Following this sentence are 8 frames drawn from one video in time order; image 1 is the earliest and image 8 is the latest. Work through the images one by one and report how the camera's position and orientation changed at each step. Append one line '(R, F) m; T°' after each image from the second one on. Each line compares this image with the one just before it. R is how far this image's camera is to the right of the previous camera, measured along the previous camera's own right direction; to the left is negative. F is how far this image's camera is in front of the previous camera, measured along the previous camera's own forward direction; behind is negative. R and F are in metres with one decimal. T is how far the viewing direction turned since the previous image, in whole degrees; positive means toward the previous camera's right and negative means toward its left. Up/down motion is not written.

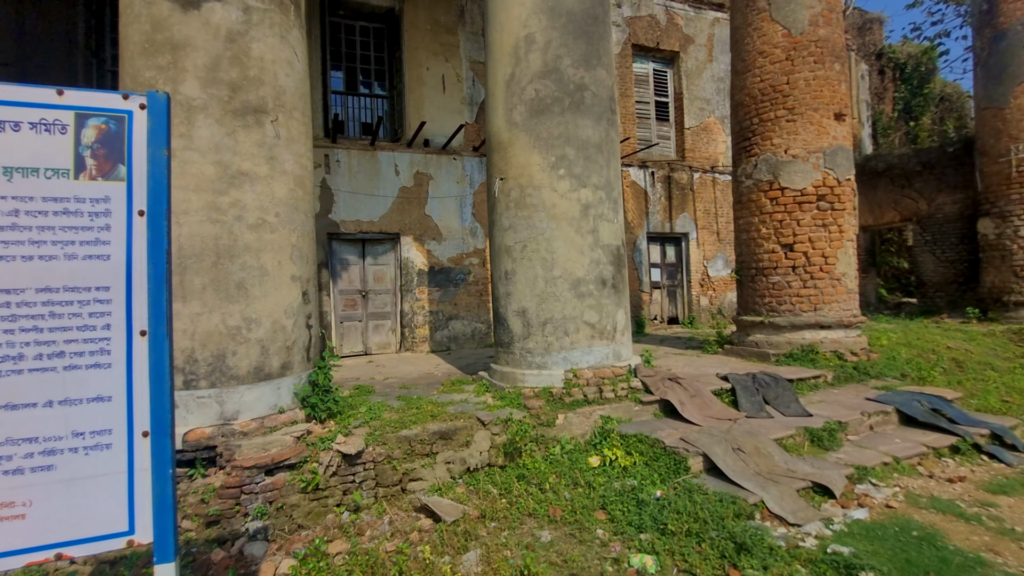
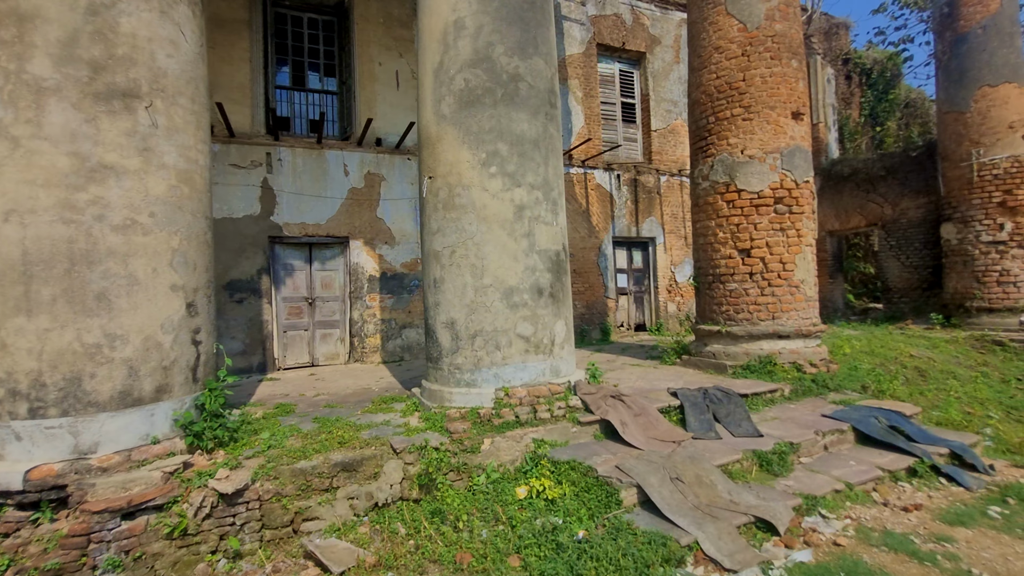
(+0.5, +0.4) m; +2°
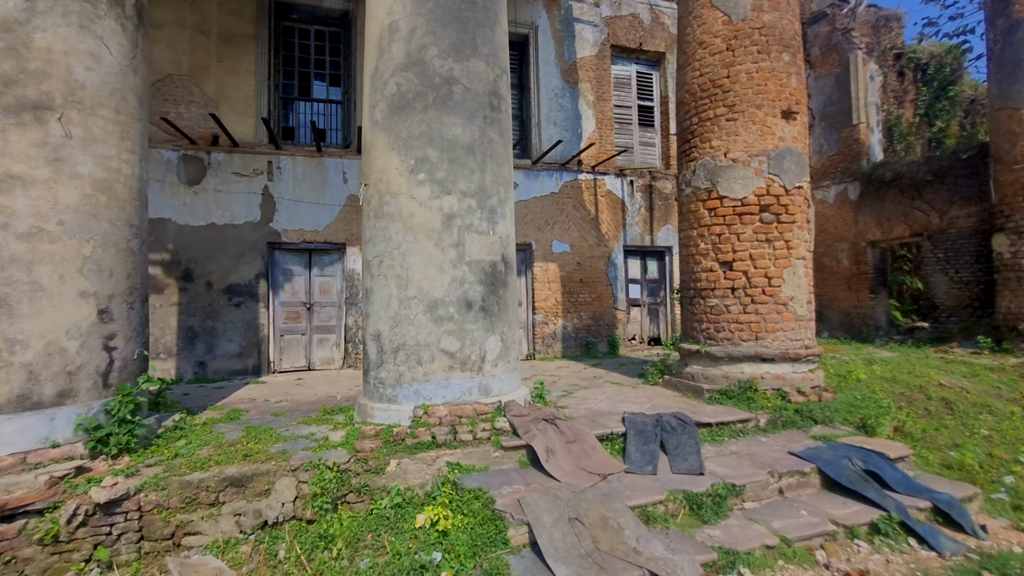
(+1.0, +0.3) m; -6°
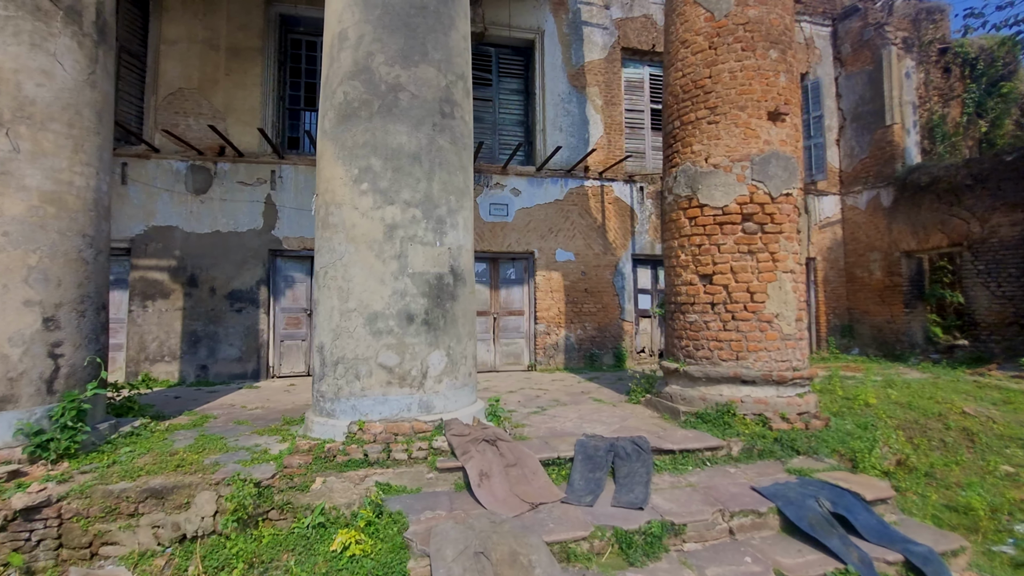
(+0.8, +0.2) m; -5°
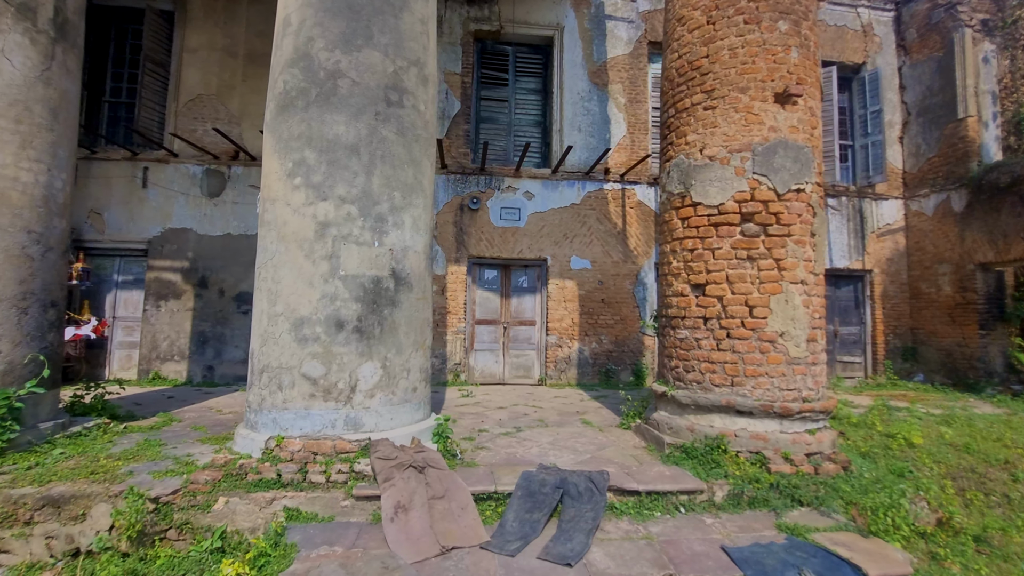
(+0.8, +0.5) m; -7°
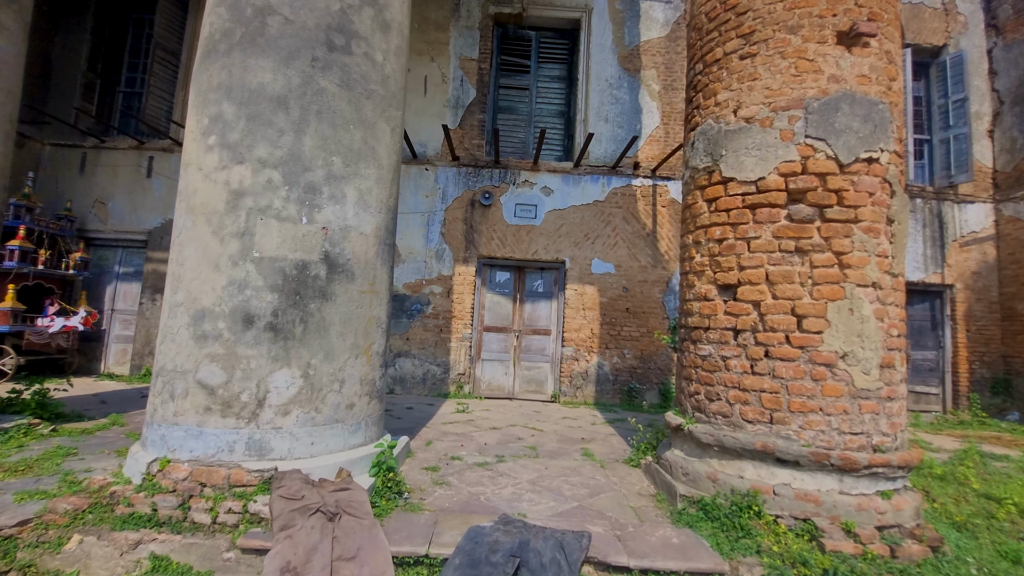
(+0.5, +0.9) m; -5°
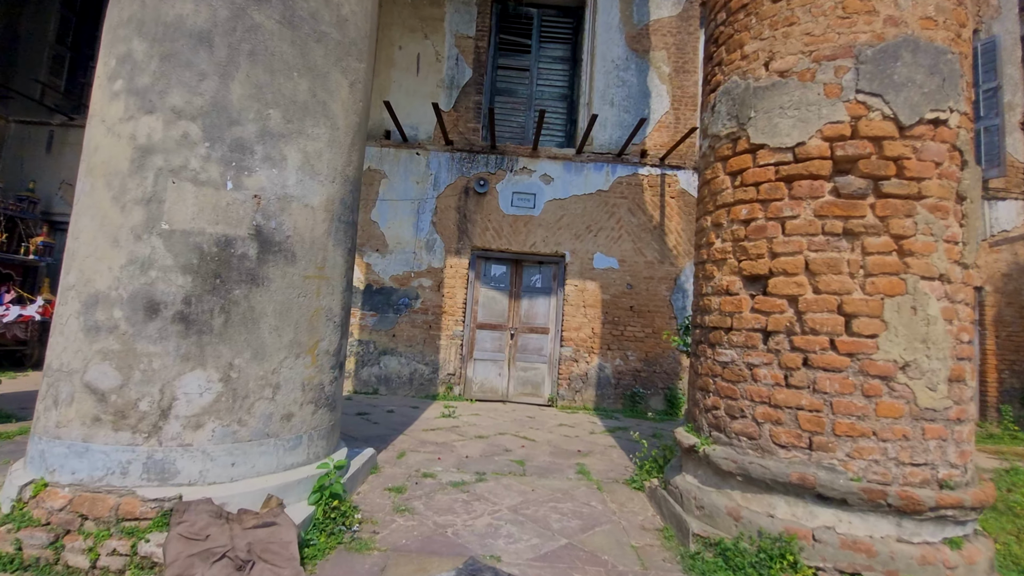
(+0.1, +0.6) m; 0°
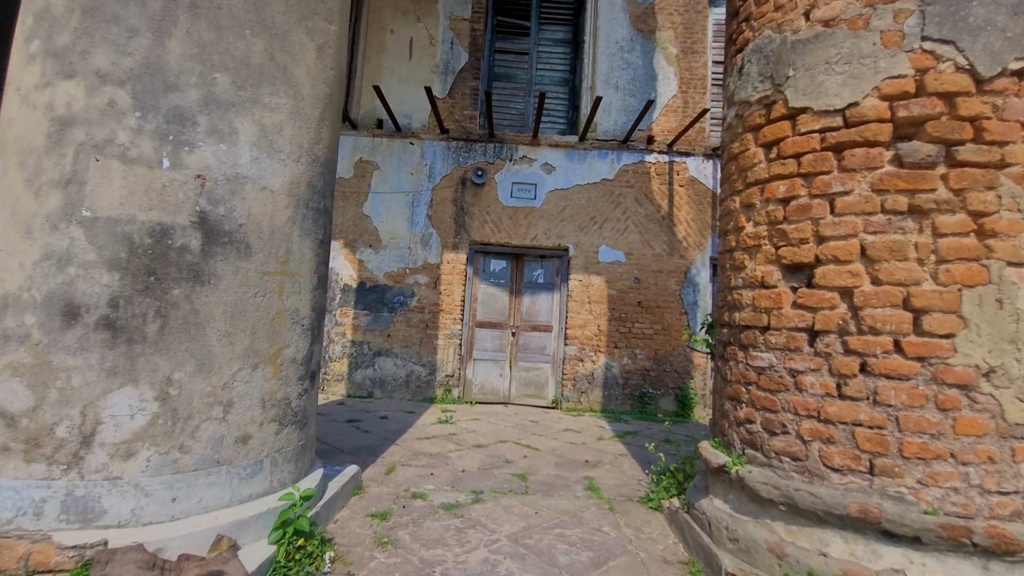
(0.0, +0.4) m; 0°
